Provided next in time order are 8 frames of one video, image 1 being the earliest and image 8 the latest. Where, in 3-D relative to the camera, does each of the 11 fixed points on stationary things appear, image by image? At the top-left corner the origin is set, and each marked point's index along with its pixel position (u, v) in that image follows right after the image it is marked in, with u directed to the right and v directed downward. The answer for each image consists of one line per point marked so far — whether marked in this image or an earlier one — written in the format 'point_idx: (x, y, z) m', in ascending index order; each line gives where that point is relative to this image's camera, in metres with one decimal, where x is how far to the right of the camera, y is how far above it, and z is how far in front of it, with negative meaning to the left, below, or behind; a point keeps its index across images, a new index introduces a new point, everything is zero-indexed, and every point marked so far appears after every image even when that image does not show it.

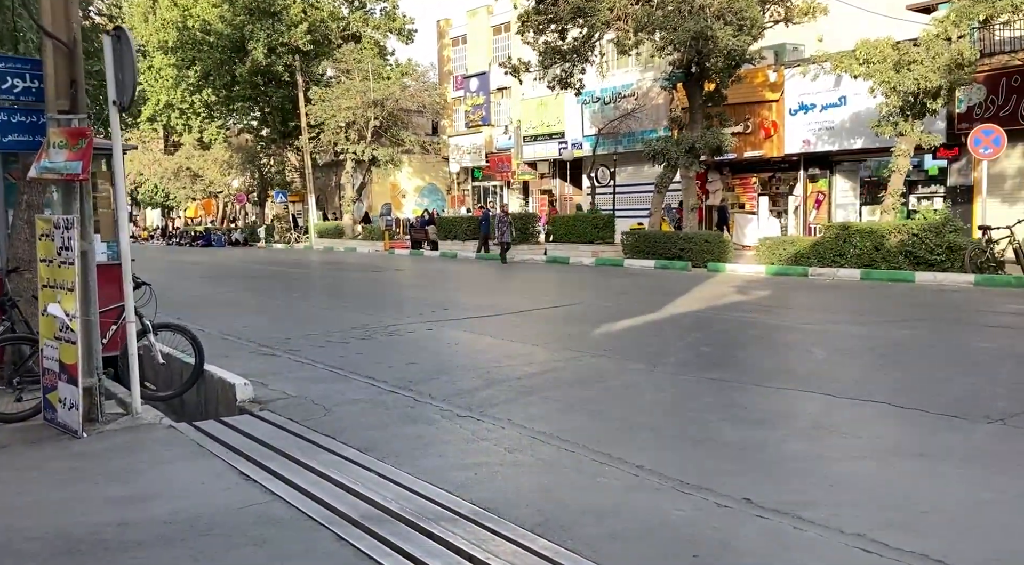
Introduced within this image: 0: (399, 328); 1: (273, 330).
0: (-1.4, -0.7, +10.9) m
1: (-3.1, -0.7, +11.3) m
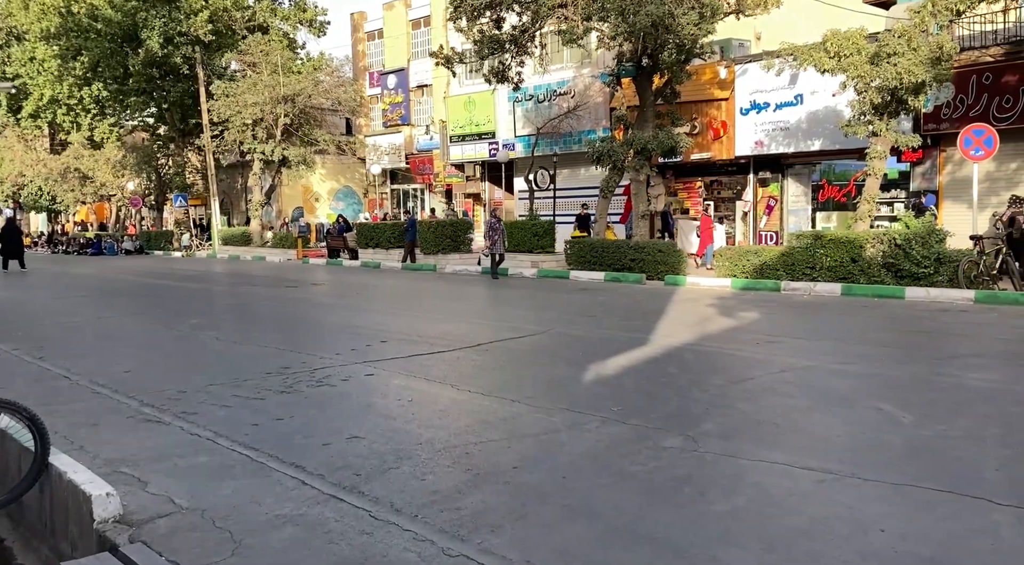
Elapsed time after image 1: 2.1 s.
0: (-1.8, -1.0, +8.6) m
1: (-3.5, -1.1, +8.8) m
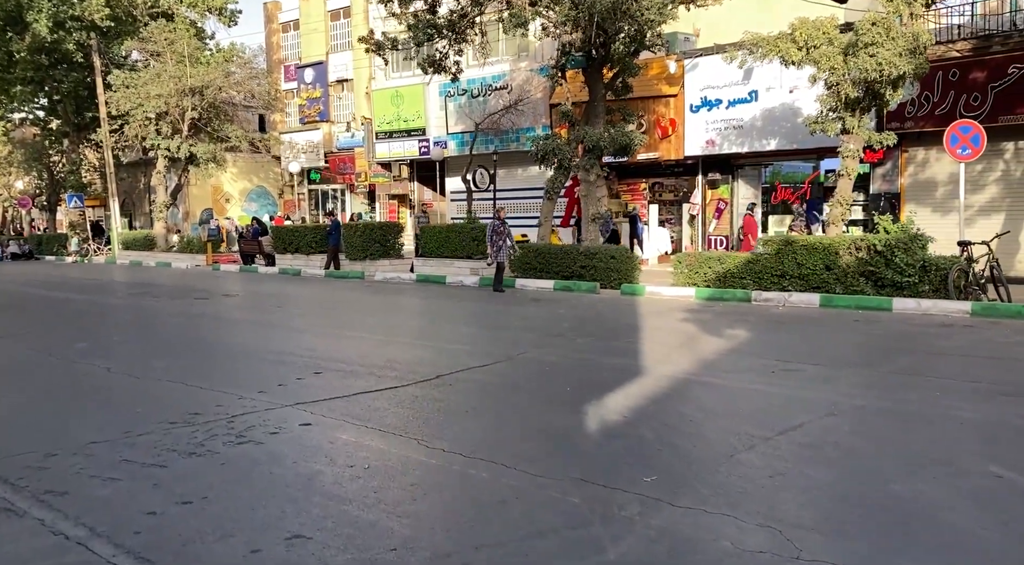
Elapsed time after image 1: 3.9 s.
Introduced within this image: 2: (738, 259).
0: (-2.0, -1.2, +6.7) m
1: (-3.7, -1.2, +6.7) m
2: (+3.9, +0.4, +15.0) m
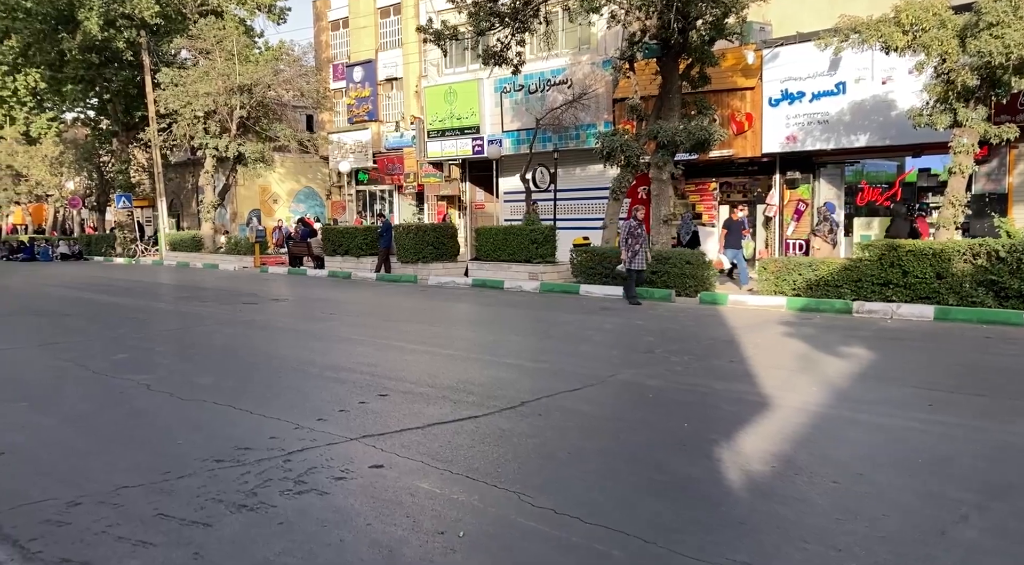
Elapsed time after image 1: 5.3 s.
0: (-1.3, -1.2, +5.6) m
1: (-3.0, -1.3, +5.7) m
2: (+5.1, +0.3, +13.6) m
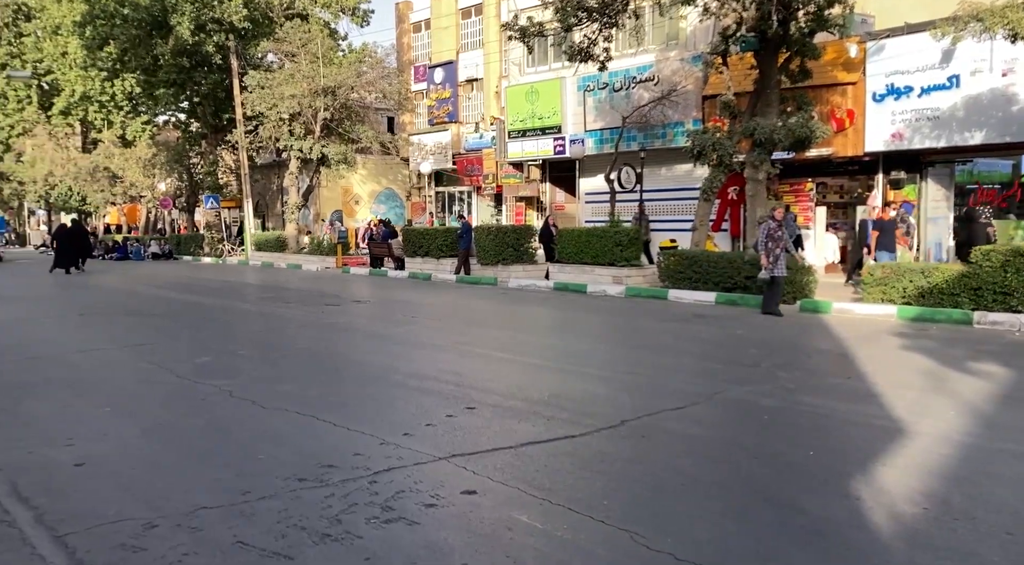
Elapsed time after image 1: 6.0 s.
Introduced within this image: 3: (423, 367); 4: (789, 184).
0: (-0.6, -1.3, +5.1) m
1: (-2.3, -1.3, +5.4) m
2: (+6.4, +0.1, +12.5) m
3: (-1.0, -0.9, +9.7) m
4: (+6.4, +2.3, +19.9) m
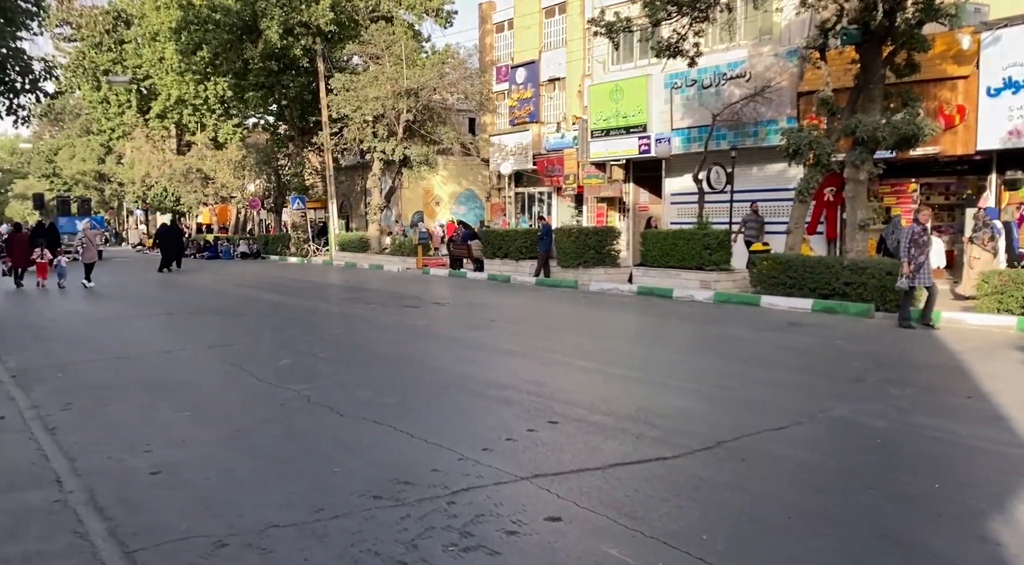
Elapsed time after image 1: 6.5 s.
0: (-0.2, -1.3, +4.7) m
1: (-1.8, -1.4, +5.2) m
2: (+7.5, 0.0, +11.5) m
3: (-0.1, -1.0, +9.3) m
4: (+8.3, +2.1, +18.8) m
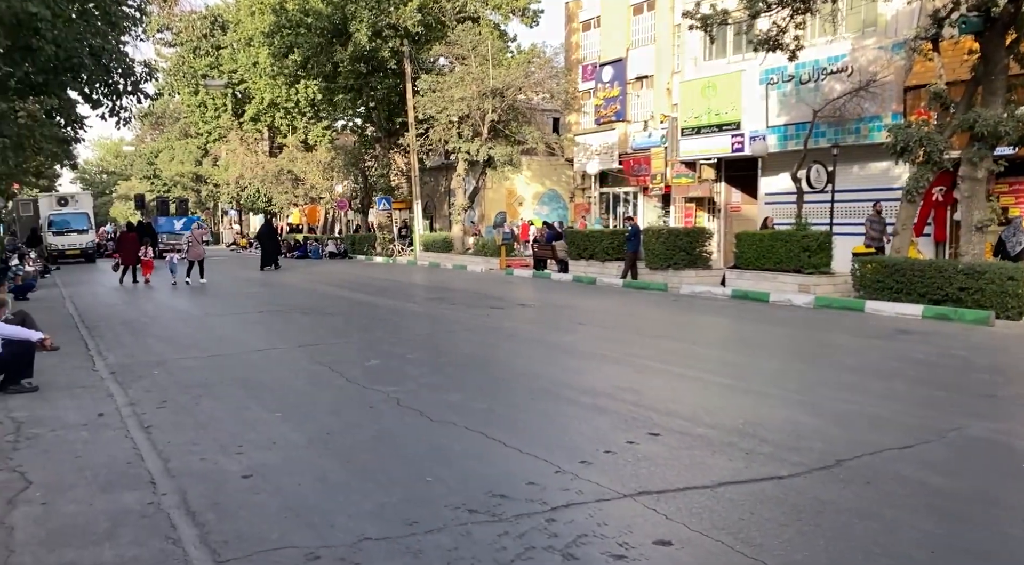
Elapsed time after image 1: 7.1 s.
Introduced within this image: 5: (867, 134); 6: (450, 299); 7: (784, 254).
0: (+0.4, -1.4, +4.4) m
1: (-1.2, -1.4, +5.0) m
2: (+8.7, -0.1, +10.4) m
3: (+0.9, -1.0, +9.0) m
4: (+10.1, +2.0, +17.7) m
5: (+7.8, +3.2, +18.8) m
6: (-1.2, -0.4, +18.3) m
7: (+5.5, +0.6, +17.6) m
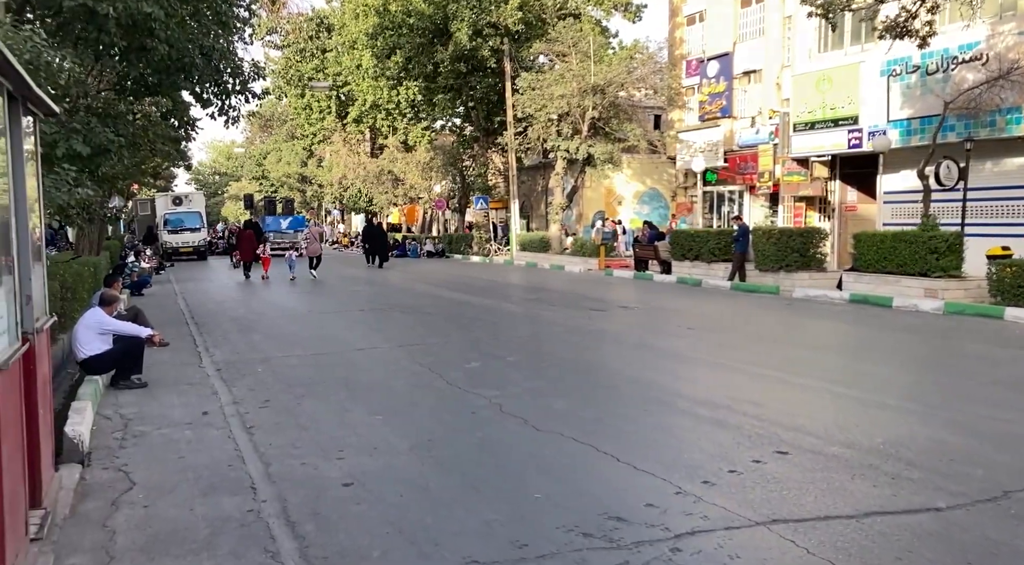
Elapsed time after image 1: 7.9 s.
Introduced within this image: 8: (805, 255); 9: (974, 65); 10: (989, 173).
0: (+1.0, -1.4, +3.9) m
1: (-0.6, -1.4, +4.7) m
2: (+9.9, -0.2, +8.9) m
3: (+1.9, -1.1, +8.4) m
4: (+12.1, +1.9, +16.0) m
5: (+9.9, +3.1, +17.4) m
6: (+0.9, -0.4, +17.9) m
7: (+7.6, +0.5, +16.4) m
8: (+6.7, +0.6, +19.6) m
9: (+9.7, +4.6, +18.1) m
10: (+10.1, +2.3, +18.4) m
